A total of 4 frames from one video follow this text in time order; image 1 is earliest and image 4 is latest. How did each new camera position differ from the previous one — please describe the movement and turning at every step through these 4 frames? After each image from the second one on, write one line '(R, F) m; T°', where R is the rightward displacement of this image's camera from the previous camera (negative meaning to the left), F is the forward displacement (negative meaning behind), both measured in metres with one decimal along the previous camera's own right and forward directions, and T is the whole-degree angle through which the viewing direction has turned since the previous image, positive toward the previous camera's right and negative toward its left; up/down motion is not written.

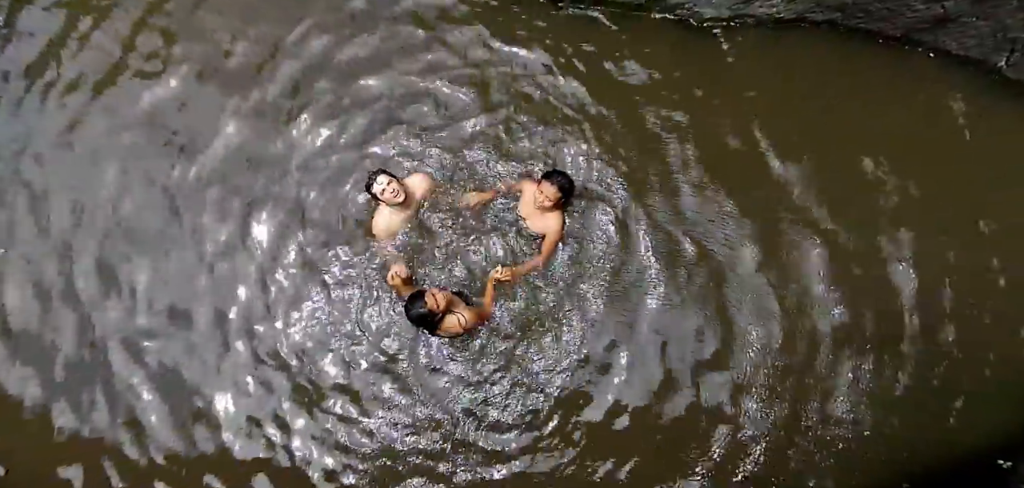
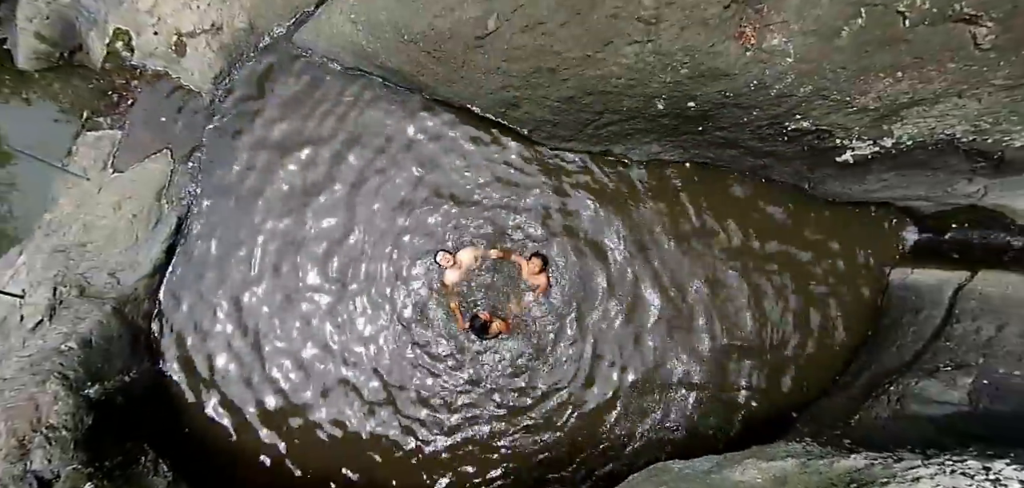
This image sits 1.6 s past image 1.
(-0.1, -1.1) m; +1°
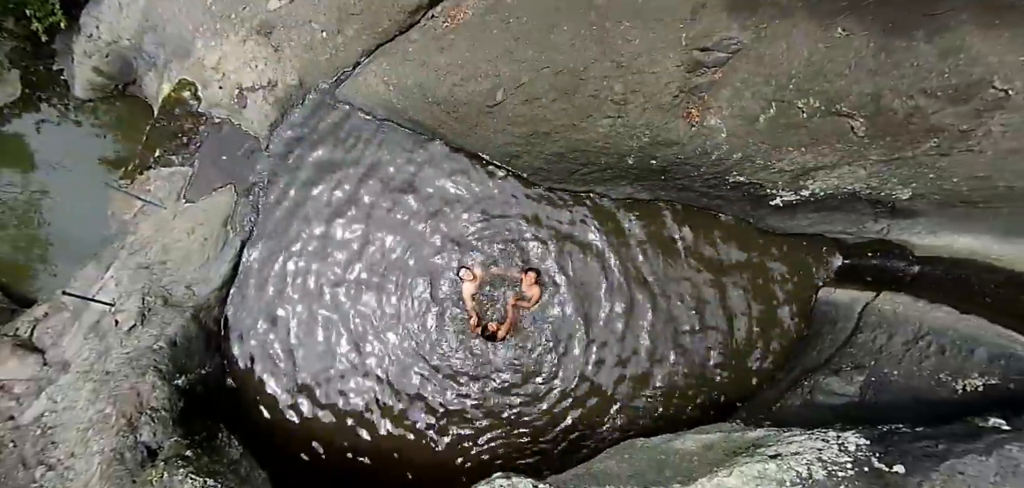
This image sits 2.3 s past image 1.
(0.0, -0.7) m; 0°
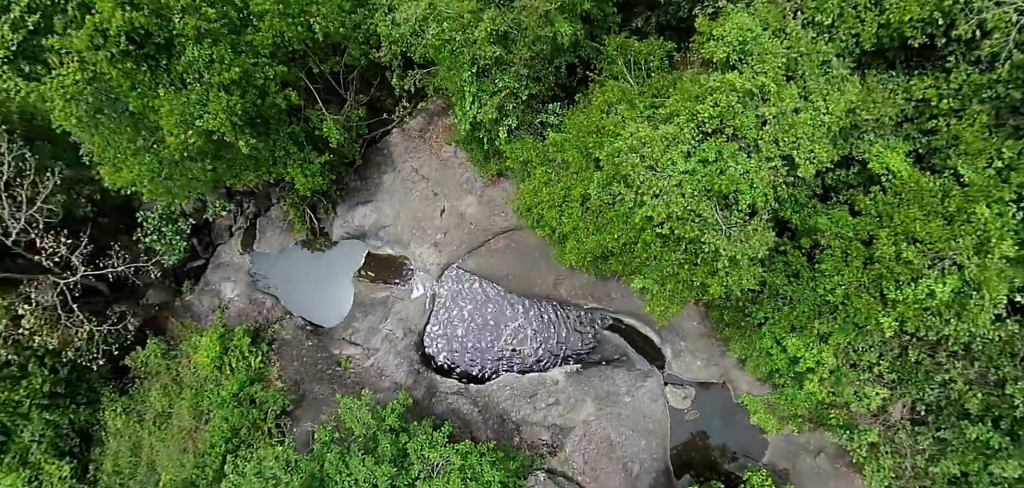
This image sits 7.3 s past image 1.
(0.0, -8.4) m; 0°
